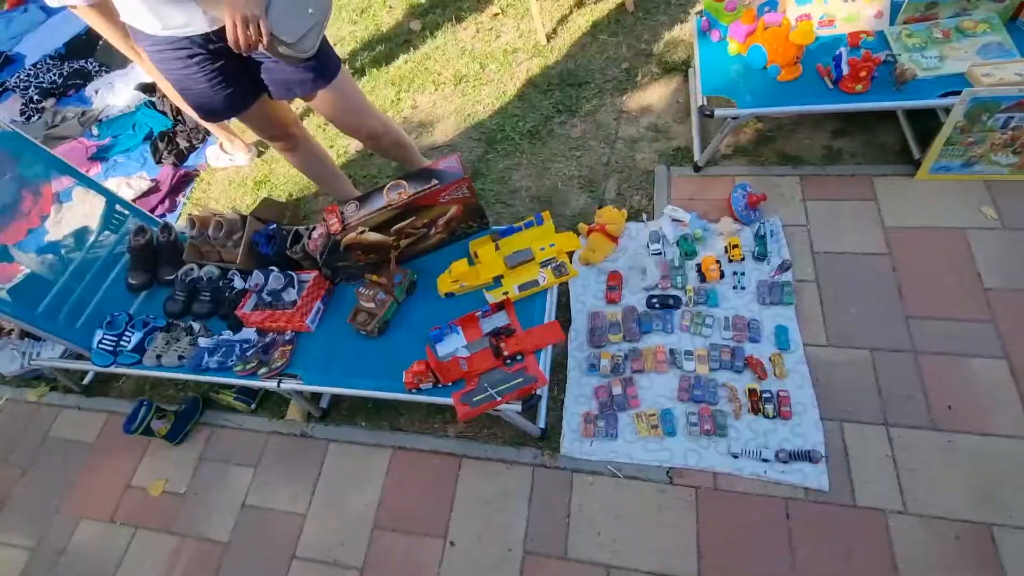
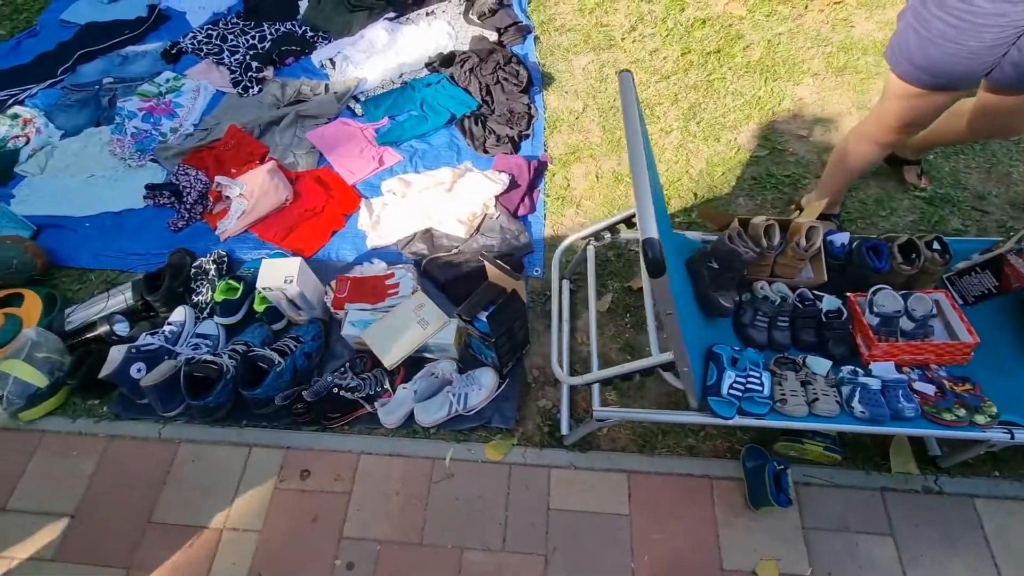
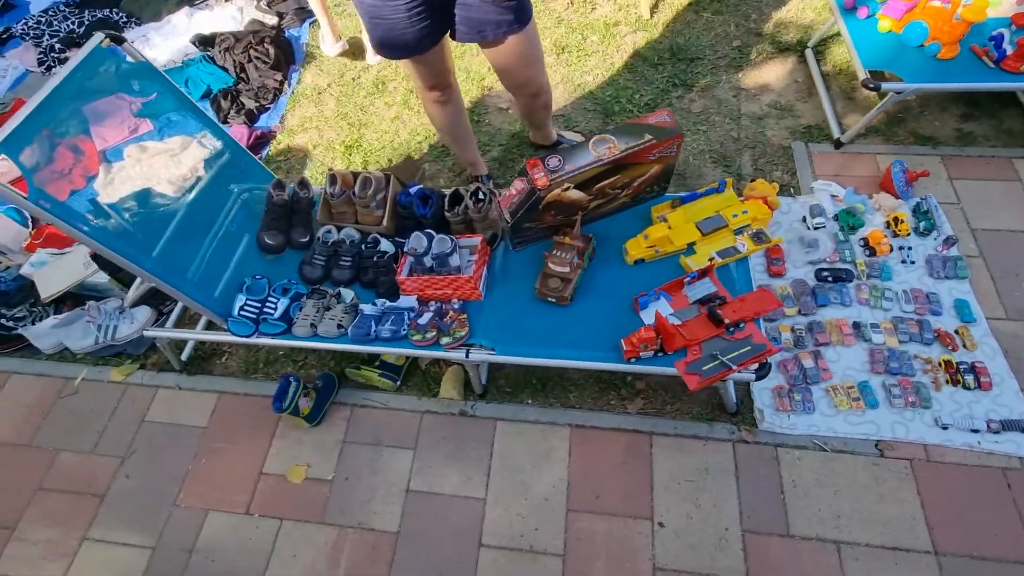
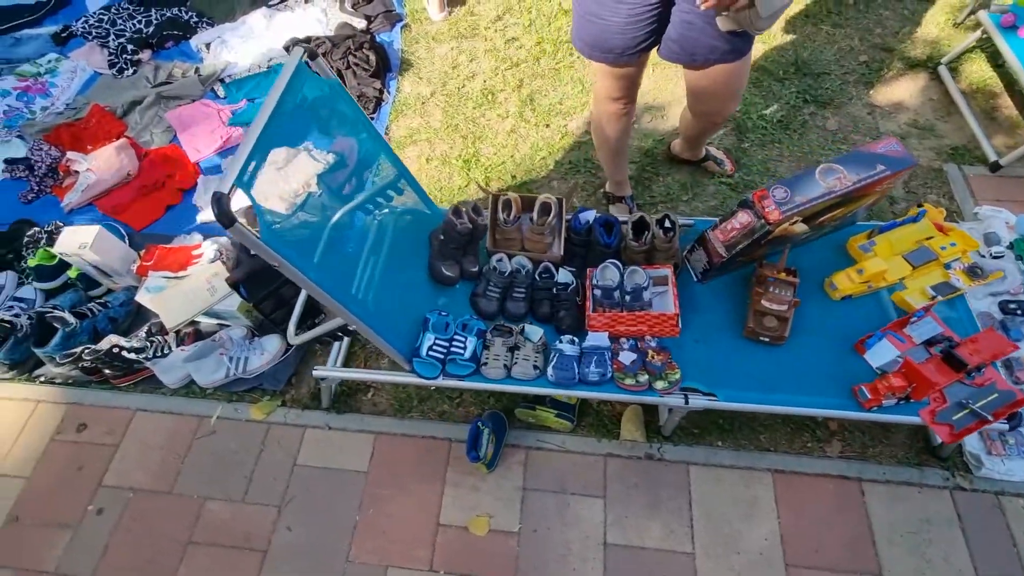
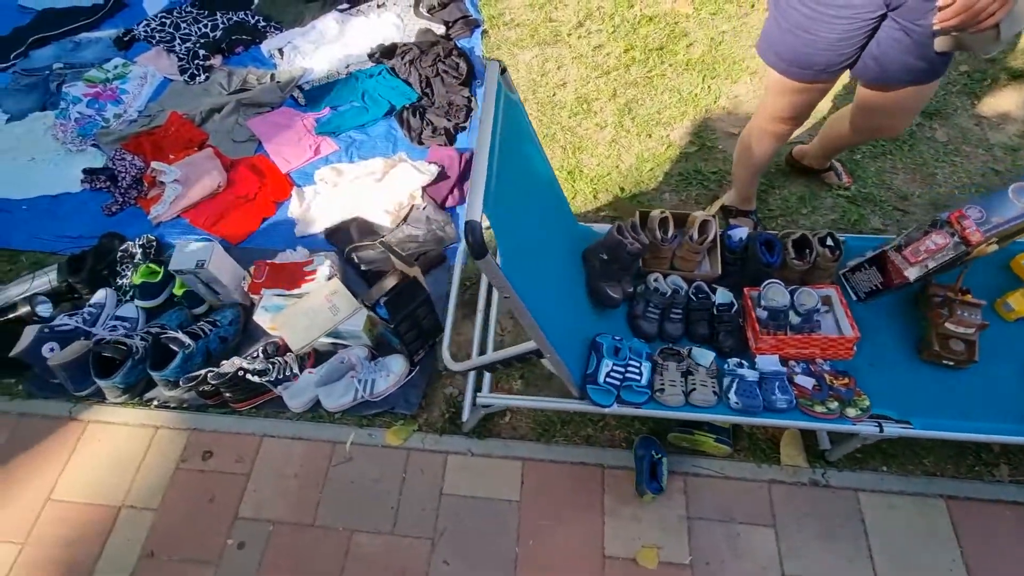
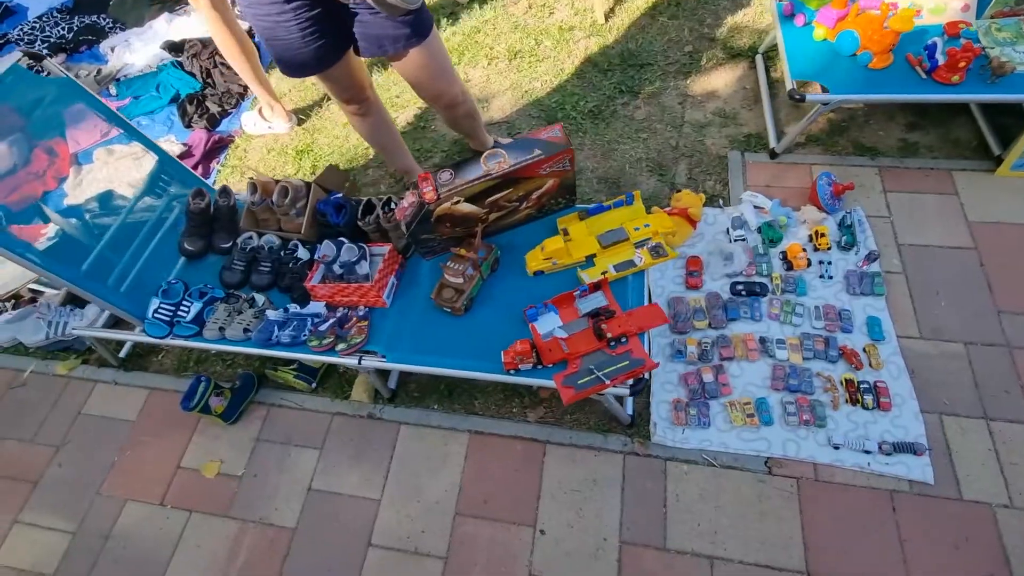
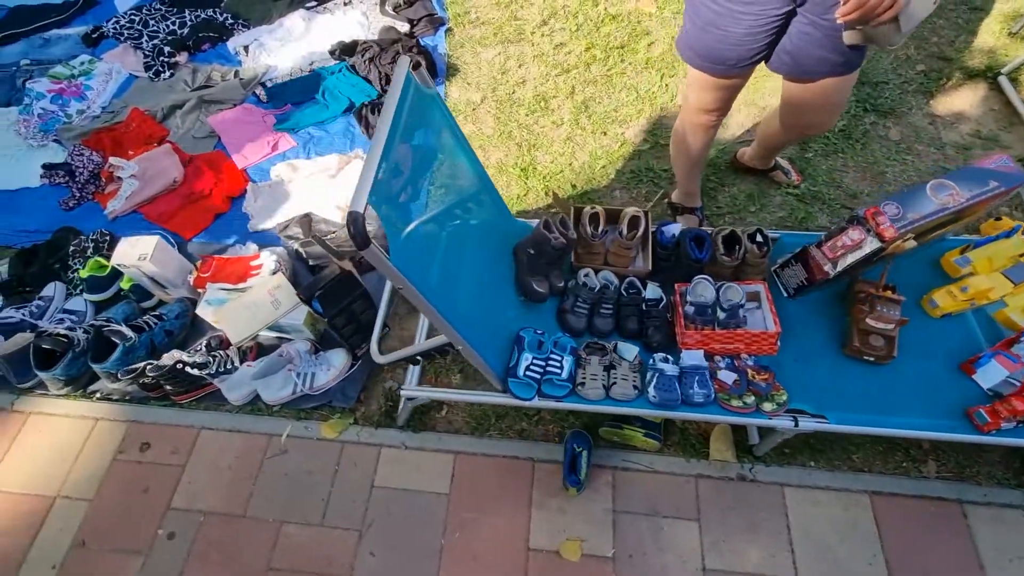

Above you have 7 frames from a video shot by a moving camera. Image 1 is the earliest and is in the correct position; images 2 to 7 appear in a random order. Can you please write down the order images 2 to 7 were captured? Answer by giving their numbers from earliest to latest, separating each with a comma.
6, 3, 4, 7, 5, 2
